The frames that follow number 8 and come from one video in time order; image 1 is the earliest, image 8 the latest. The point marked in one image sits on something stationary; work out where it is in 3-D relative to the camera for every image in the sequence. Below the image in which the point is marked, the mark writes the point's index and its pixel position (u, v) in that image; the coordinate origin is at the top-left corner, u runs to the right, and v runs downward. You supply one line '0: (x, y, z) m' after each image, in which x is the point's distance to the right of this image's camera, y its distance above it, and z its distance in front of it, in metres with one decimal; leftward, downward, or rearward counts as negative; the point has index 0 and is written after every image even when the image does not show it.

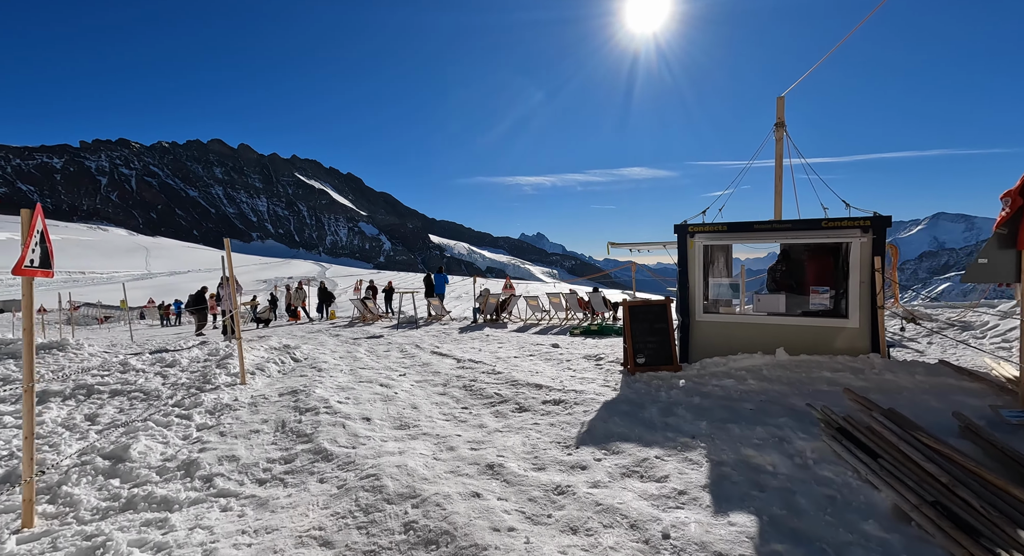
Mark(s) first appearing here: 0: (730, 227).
0: (+3.3, +0.8, +7.5) m
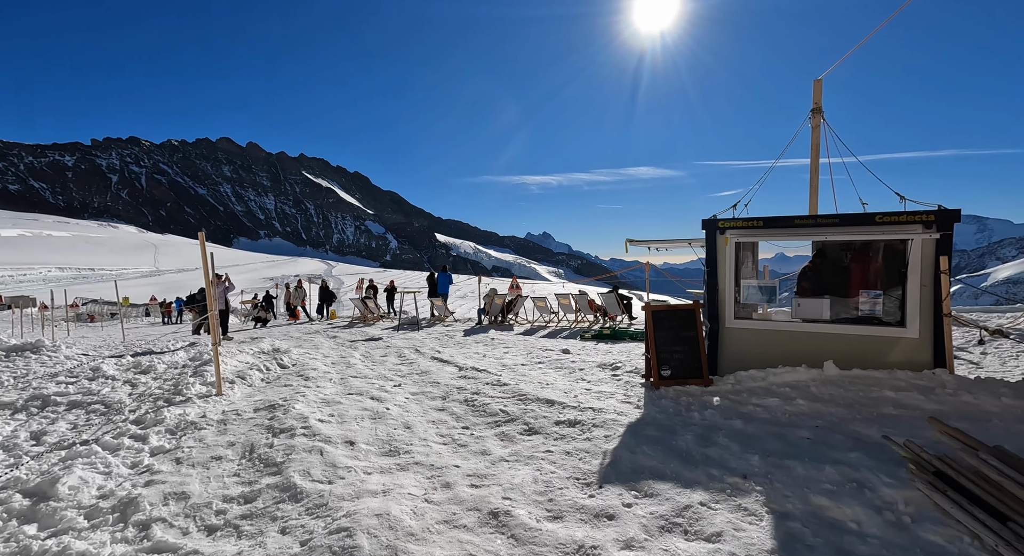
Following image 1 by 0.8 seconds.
0: (+3.4, +0.7, +6.7) m
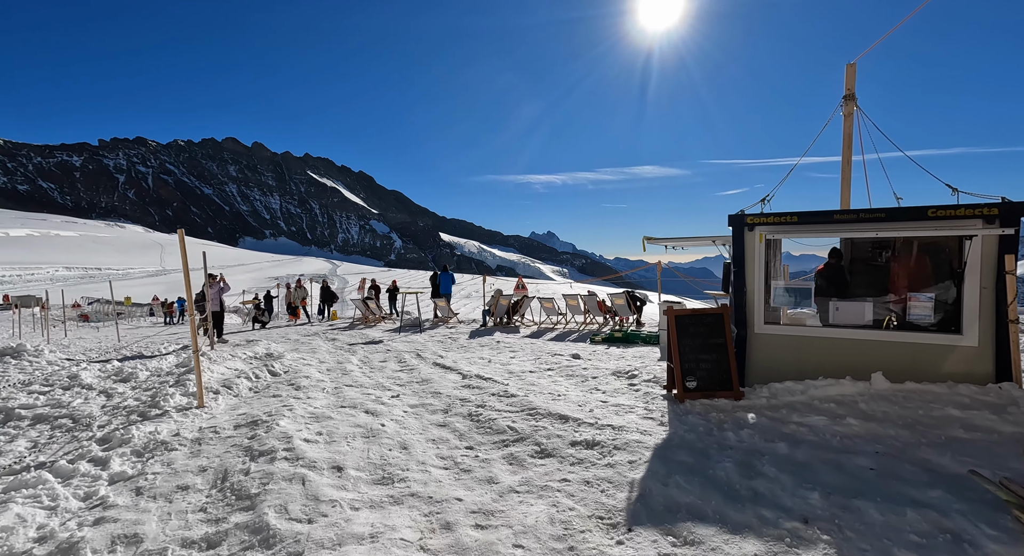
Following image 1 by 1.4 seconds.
0: (+3.5, +0.7, +6.1) m
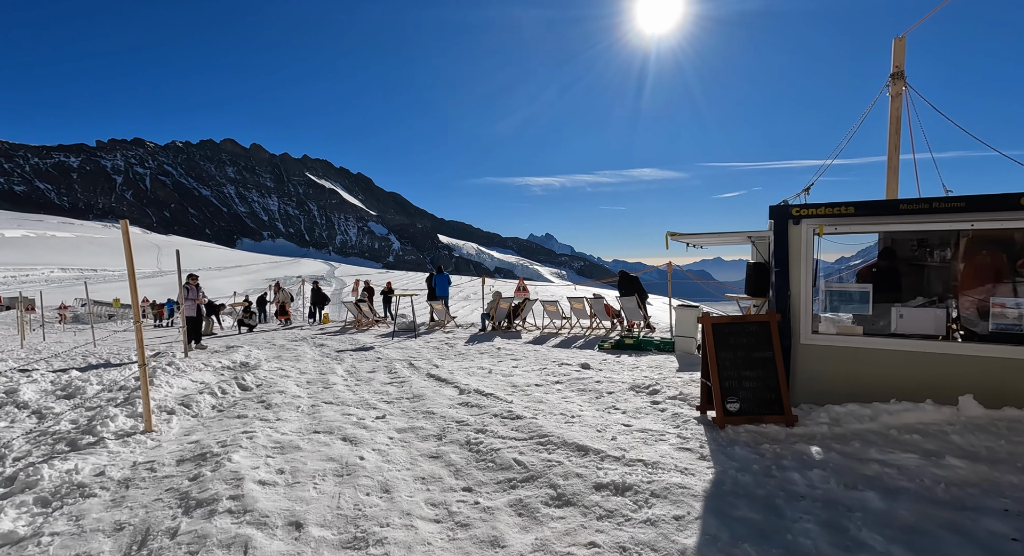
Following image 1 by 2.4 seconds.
0: (+3.5, +0.7, +5.1) m
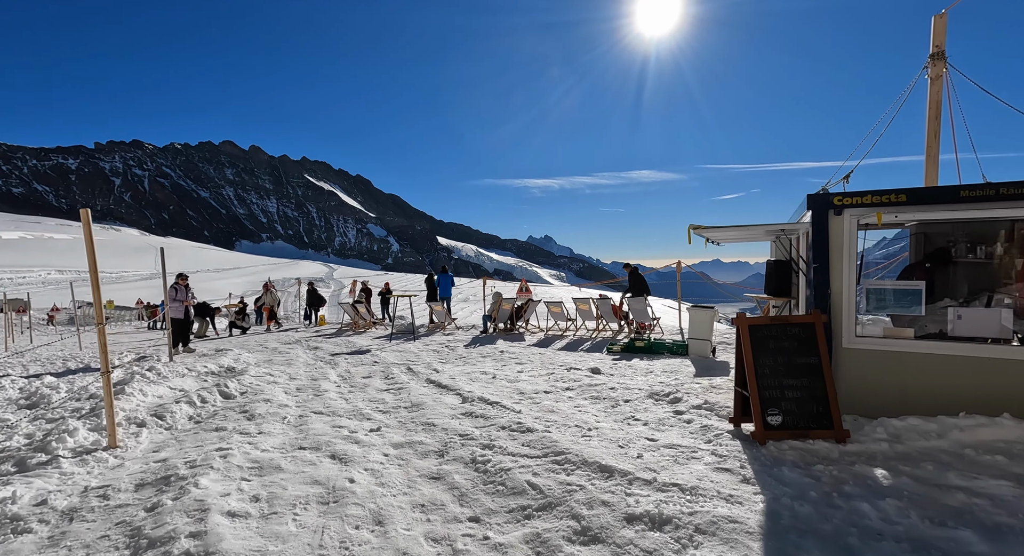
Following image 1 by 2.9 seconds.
0: (+3.6, +0.7, +4.6) m
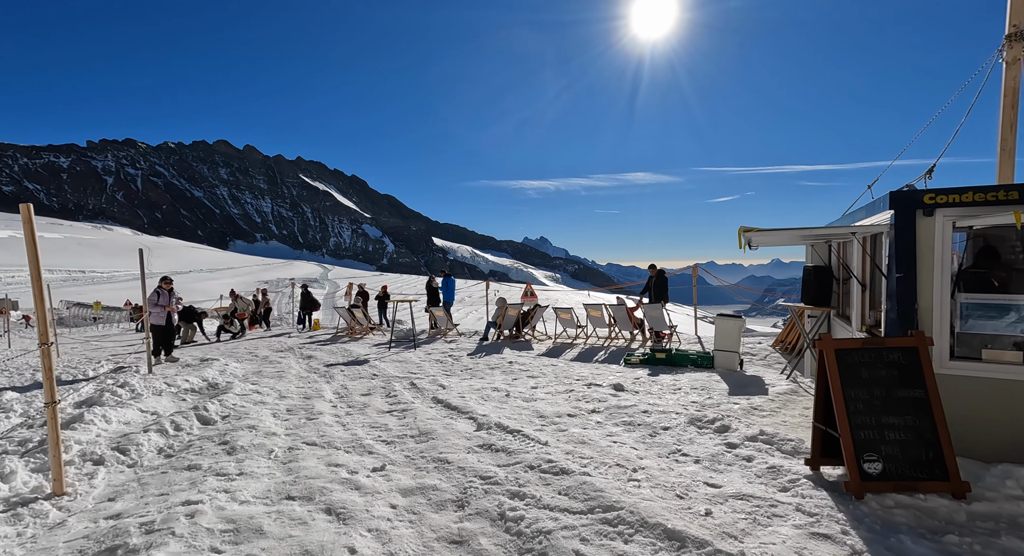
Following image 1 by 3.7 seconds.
0: (+3.9, +0.6, +3.8) m
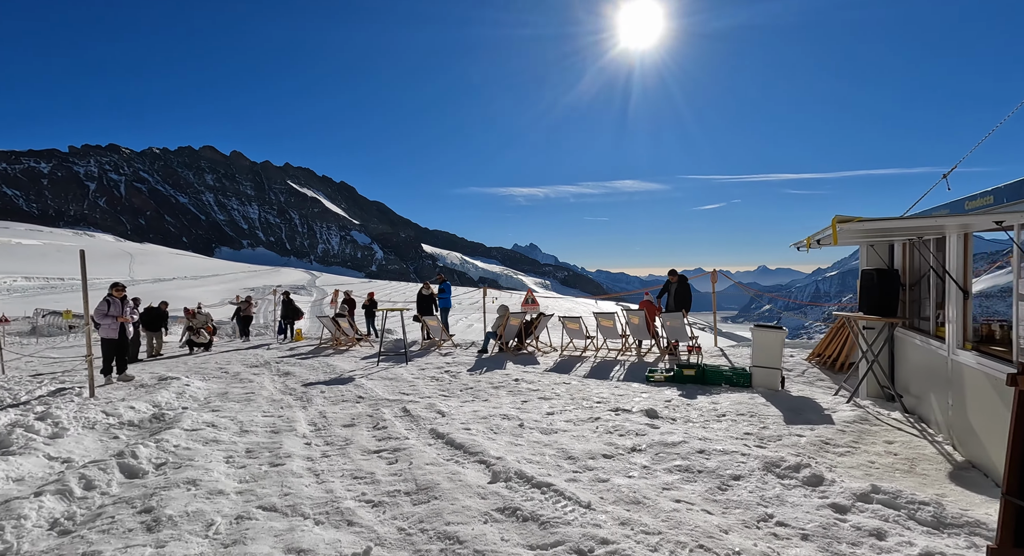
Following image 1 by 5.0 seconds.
0: (+4.1, +0.6, +2.7) m
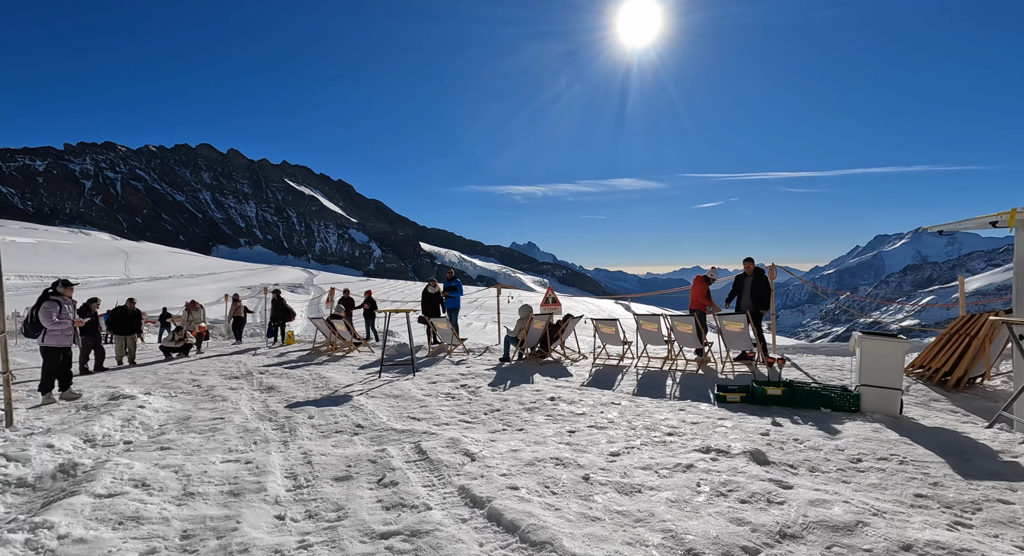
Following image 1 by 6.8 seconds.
0: (+4.7, +0.7, +0.9) m
